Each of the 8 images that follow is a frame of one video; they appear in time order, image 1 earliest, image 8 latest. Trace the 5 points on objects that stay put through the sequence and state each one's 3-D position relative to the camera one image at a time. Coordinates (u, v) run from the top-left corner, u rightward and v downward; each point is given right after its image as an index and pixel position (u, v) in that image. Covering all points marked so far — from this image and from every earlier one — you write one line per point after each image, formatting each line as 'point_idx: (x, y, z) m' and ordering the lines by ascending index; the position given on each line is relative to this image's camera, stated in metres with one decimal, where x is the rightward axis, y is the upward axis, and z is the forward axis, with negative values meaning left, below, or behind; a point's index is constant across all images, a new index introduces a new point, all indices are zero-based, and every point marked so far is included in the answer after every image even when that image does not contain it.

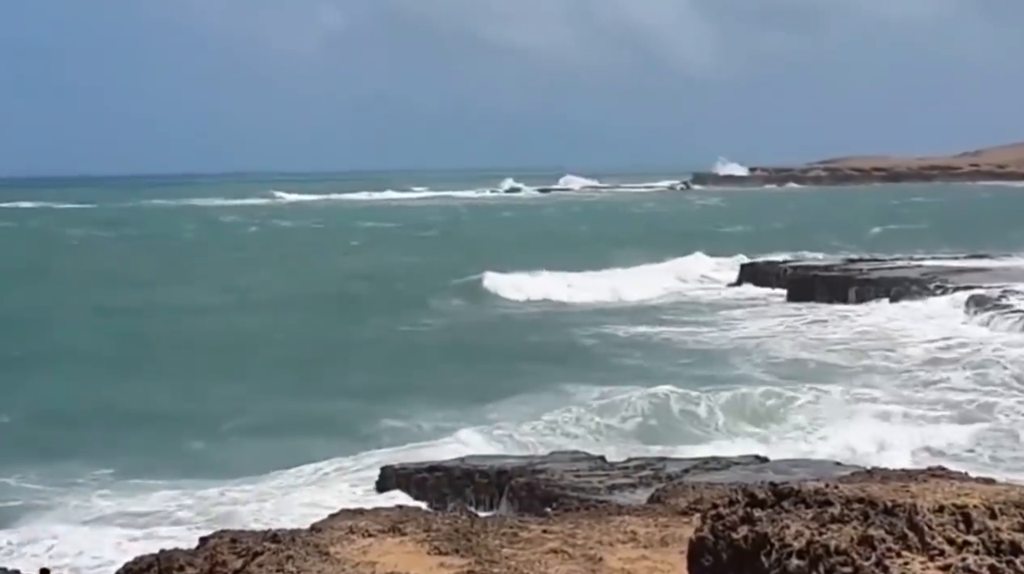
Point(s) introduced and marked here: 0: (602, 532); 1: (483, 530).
0: (+0.8, -2.3, +14.0) m
1: (-0.3, -2.2, +13.6) m
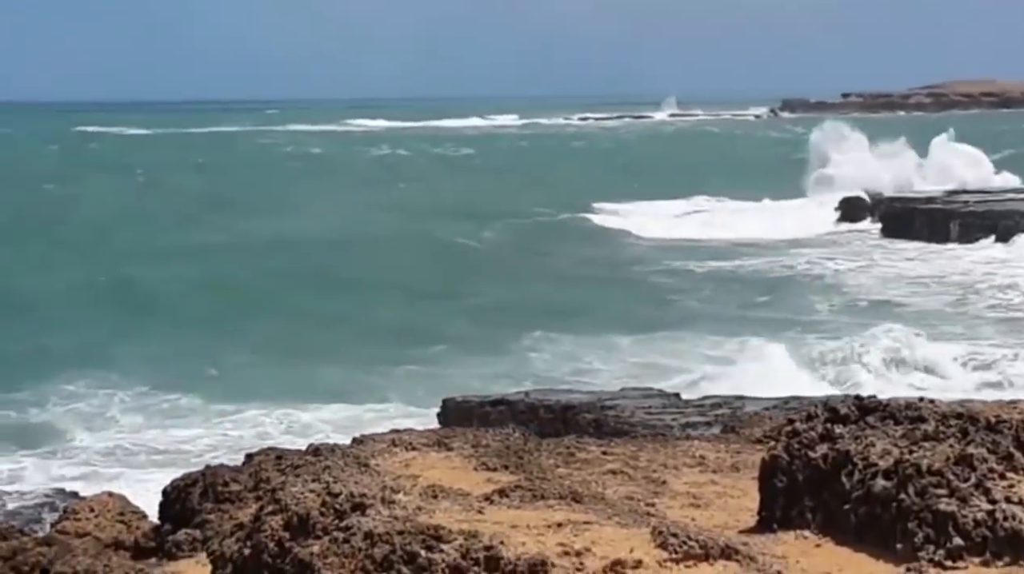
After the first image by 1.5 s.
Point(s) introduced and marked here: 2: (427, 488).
0: (+1.3, -1.4, +12.9) m
1: (+0.2, -1.3, +12.5) m
2: (-0.6, -1.5, +11.1) m
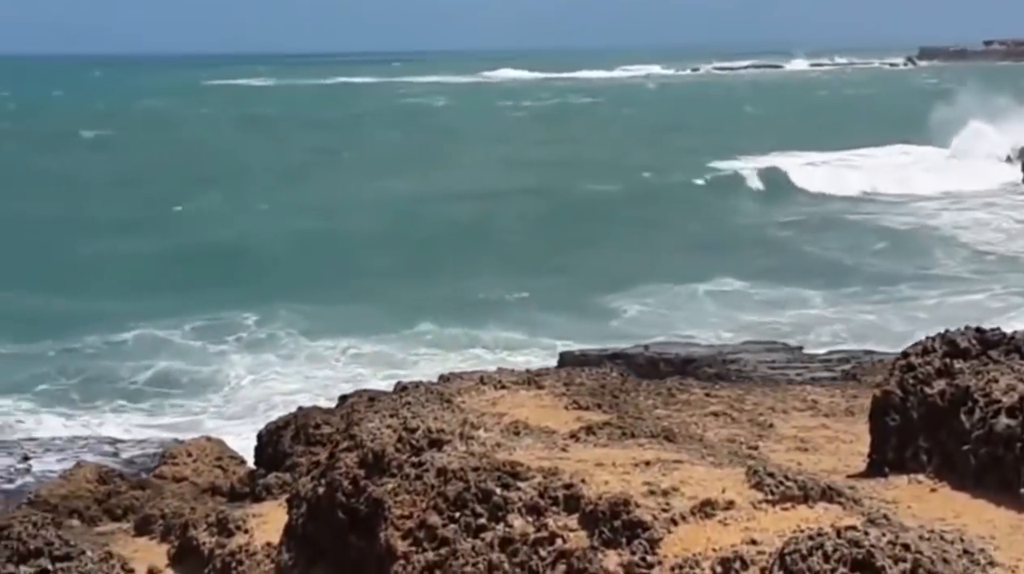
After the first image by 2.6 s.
0: (+2.1, -0.9, +12.0) m
1: (+0.9, -0.8, +11.8) m
2: (0.0, -0.9, +10.4) m
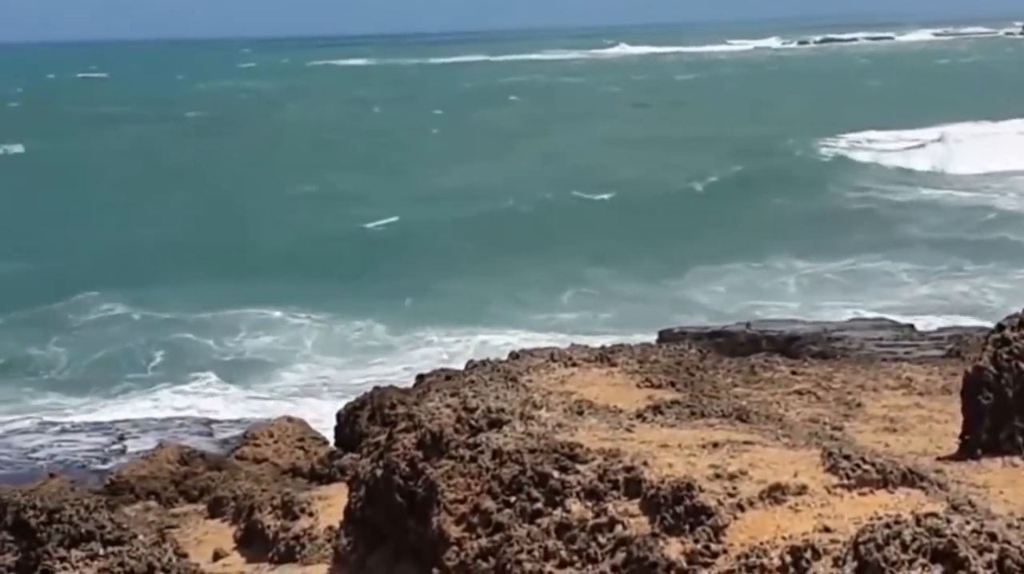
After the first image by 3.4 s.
0: (+2.7, -0.7, +11.3) m
1: (+1.5, -0.6, +11.1) m
2: (+0.4, -0.8, +9.8) m
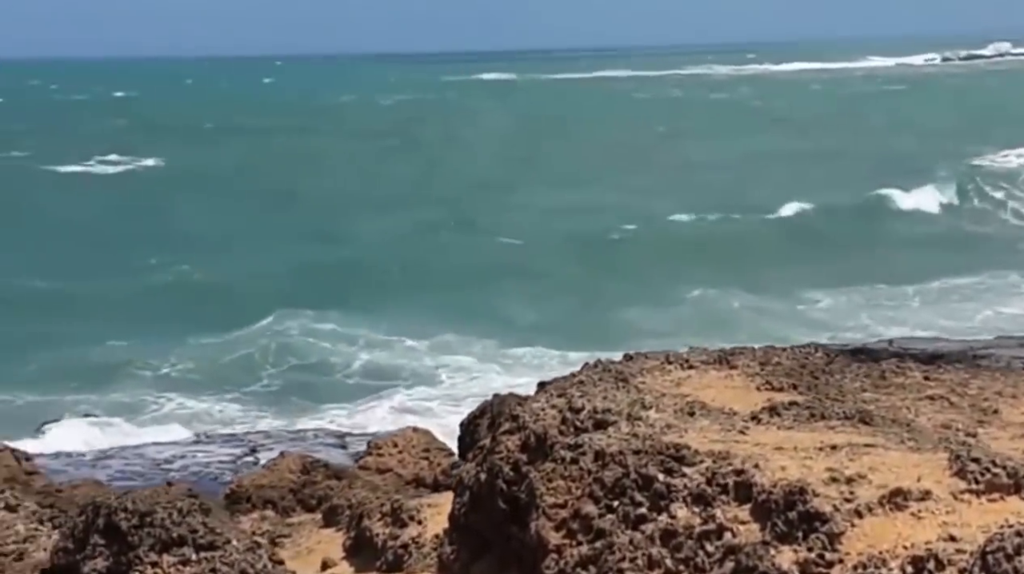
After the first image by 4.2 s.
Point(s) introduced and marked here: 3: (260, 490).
0: (+3.5, -0.7, +10.5) m
1: (+2.3, -0.6, +10.5) m
2: (+1.1, -0.7, +9.3) m
3: (-2.3, -1.9, +14.0) m
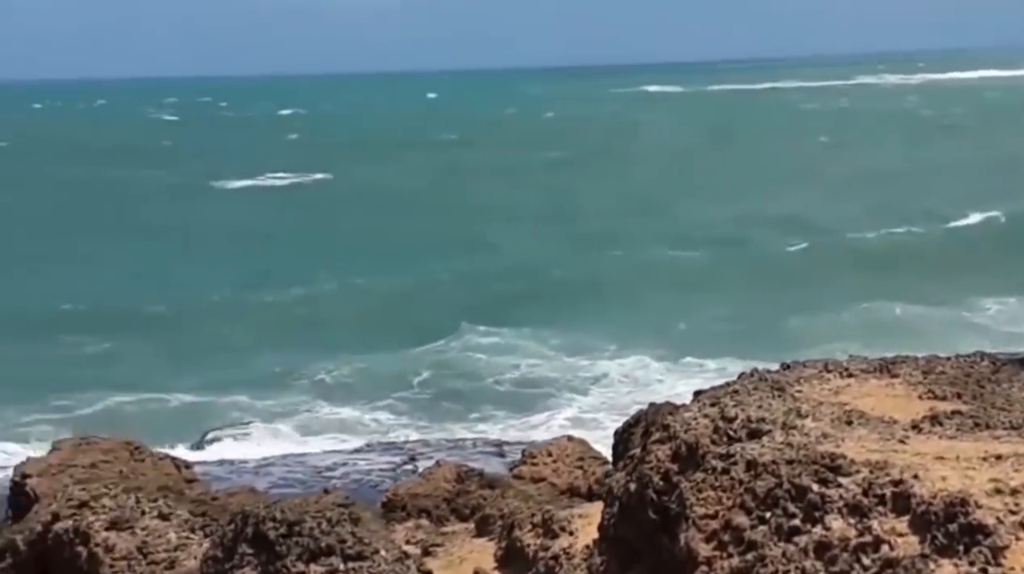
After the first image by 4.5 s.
0: (+4.5, -0.7, +9.9) m
1: (+3.3, -0.6, +10.0) m
2: (+2.0, -0.8, +9.0) m
3: (-0.9, -2.0, +14.0) m
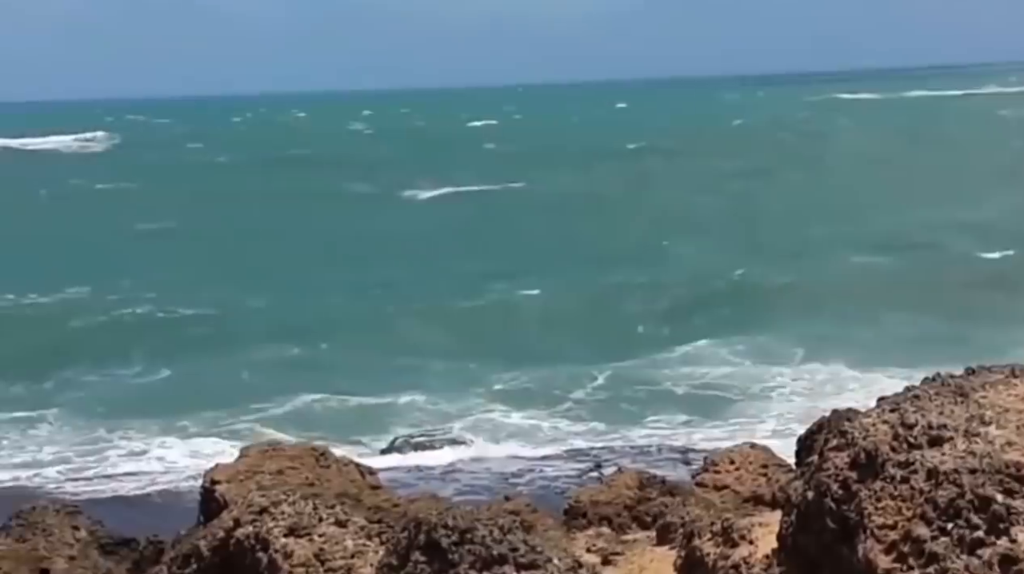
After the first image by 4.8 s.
0: (+5.6, -0.7, +9.2) m
1: (+4.4, -0.6, +9.4) m
2: (+3.0, -0.8, +8.6) m
3: (+0.8, -2.0, +14.0) m
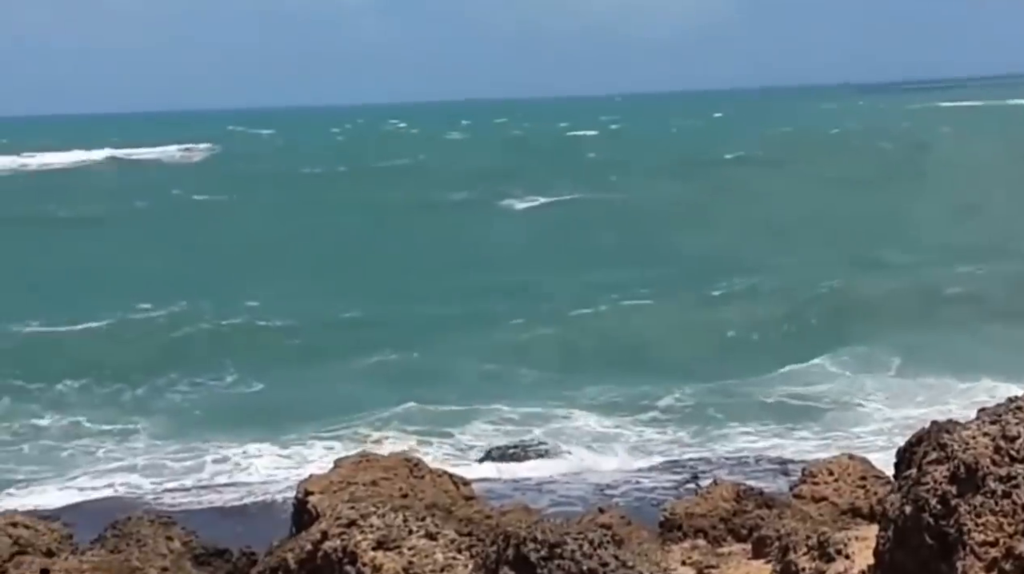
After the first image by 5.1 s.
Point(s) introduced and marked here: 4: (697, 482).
0: (+6.1, -0.7, +8.7) m
1: (+4.9, -0.6, +9.0) m
2: (+3.5, -0.8, +8.3) m
3: (+1.6, -2.1, +13.8) m
4: (+2.0, -2.2, +16.9) m
